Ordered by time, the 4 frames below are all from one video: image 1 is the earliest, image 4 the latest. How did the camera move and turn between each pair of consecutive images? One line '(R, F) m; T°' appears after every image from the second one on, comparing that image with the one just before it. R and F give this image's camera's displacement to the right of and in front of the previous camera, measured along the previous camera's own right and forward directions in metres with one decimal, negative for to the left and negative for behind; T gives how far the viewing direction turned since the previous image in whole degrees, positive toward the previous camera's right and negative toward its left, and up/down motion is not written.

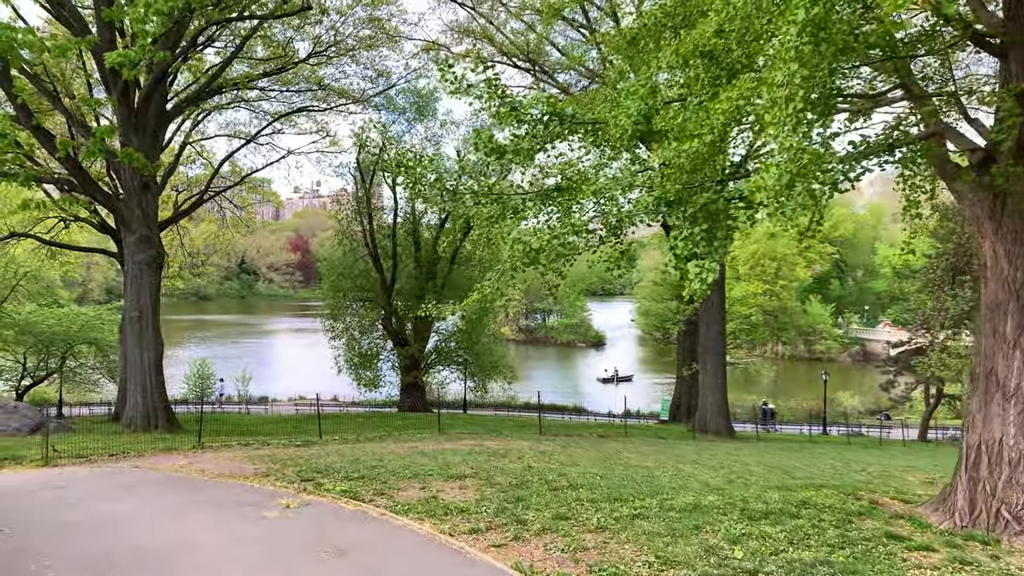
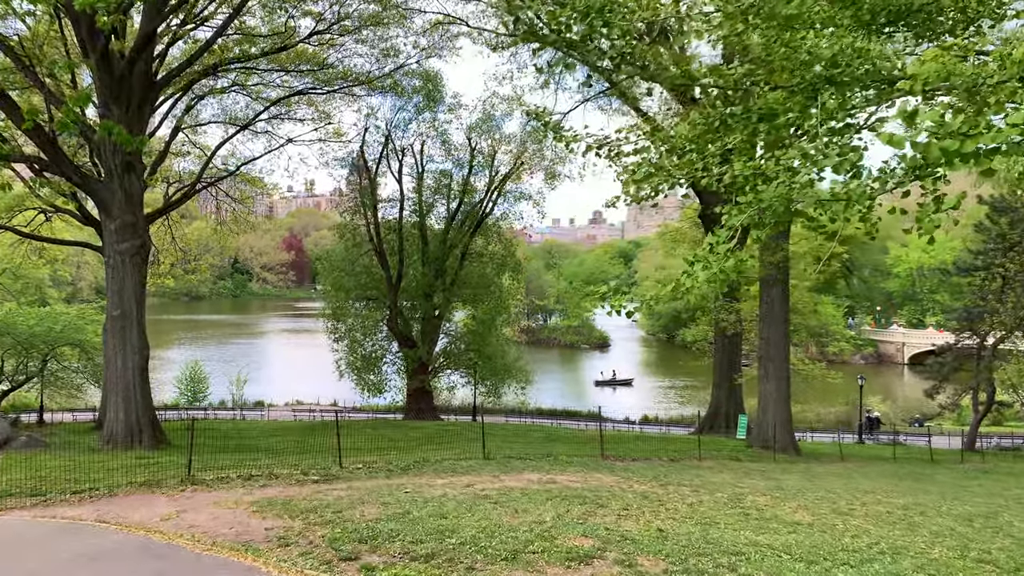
(-0.8, +1.8) m; +1°
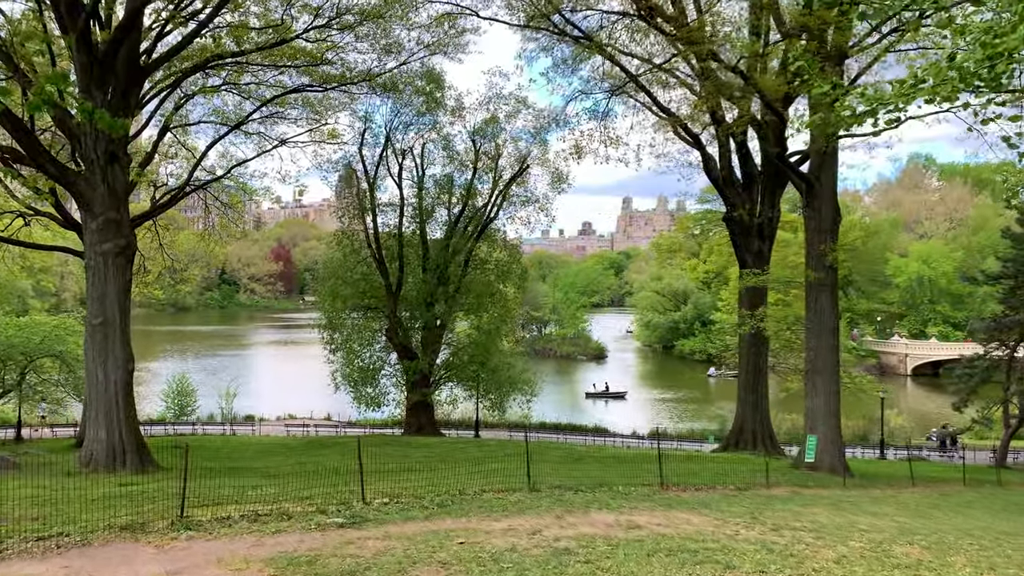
(-0.6, +1.2) m; +1°
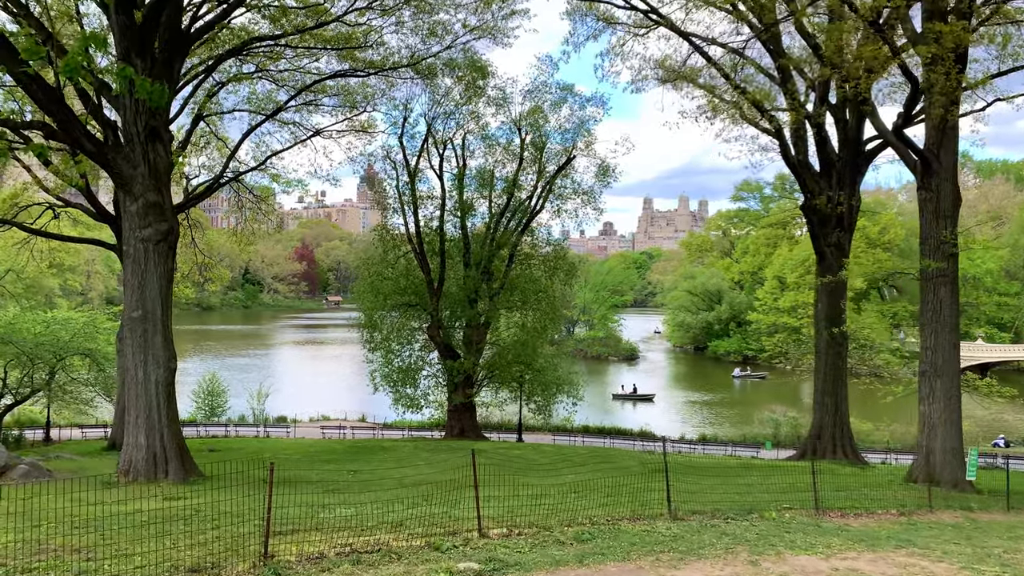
(-1.0, +1.2) m; -2°
